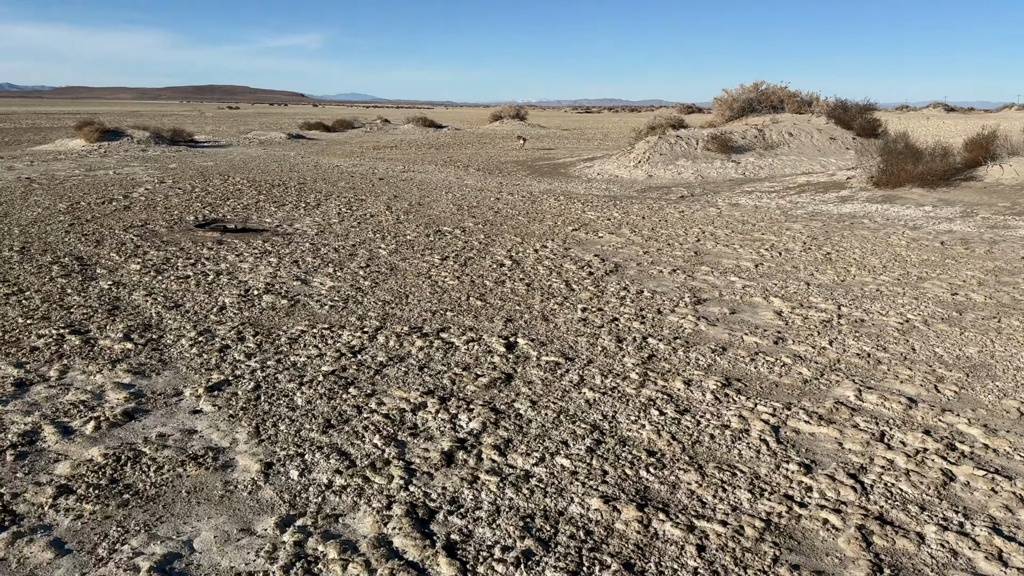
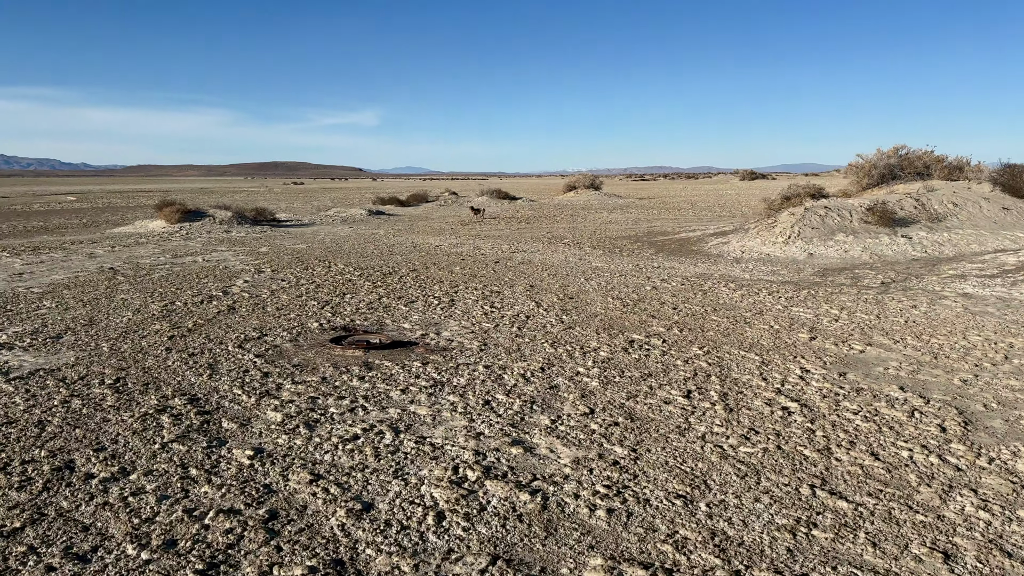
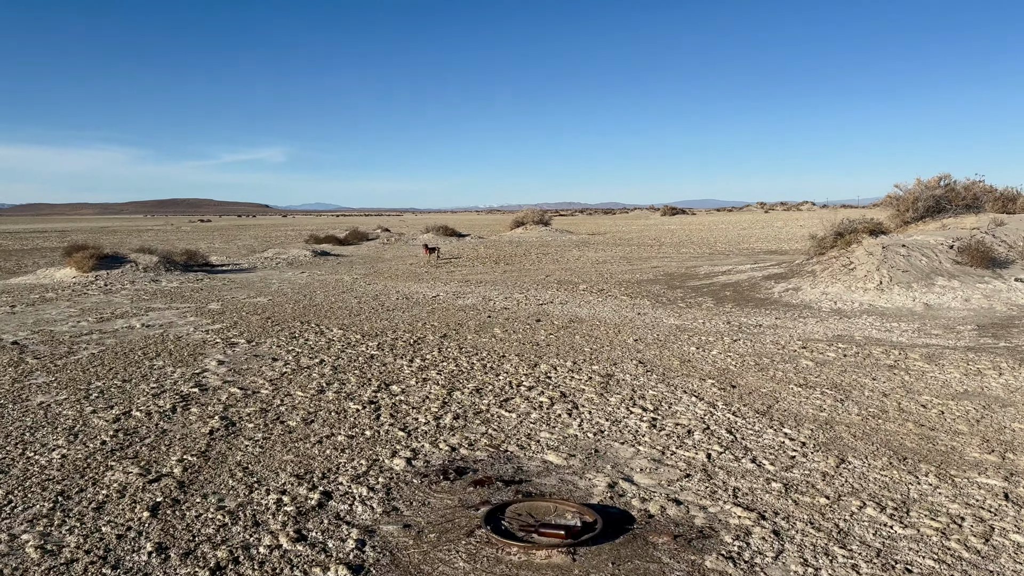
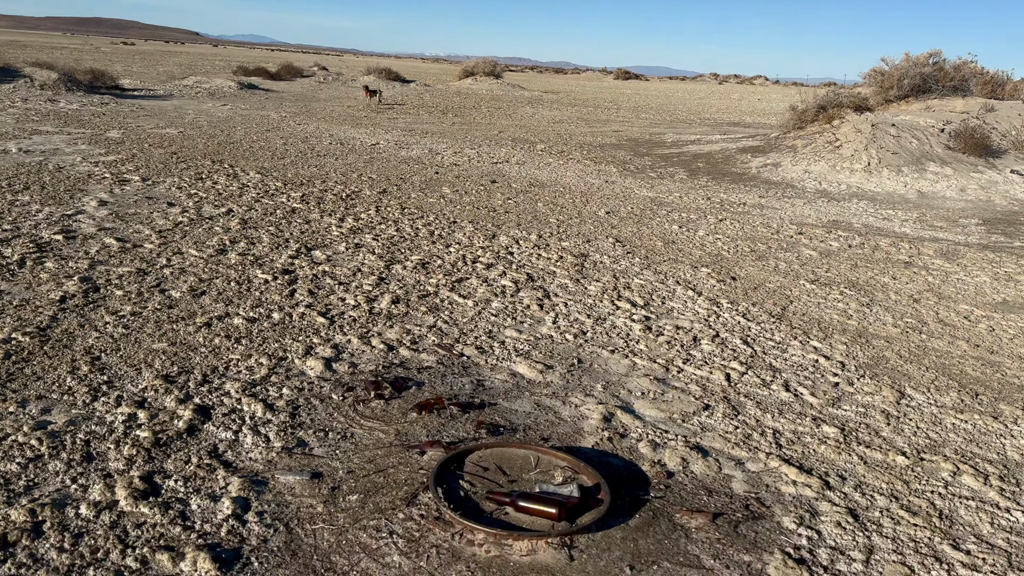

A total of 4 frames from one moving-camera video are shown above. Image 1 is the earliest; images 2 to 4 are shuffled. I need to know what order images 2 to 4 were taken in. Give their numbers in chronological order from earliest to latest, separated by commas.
2, 3, 4
